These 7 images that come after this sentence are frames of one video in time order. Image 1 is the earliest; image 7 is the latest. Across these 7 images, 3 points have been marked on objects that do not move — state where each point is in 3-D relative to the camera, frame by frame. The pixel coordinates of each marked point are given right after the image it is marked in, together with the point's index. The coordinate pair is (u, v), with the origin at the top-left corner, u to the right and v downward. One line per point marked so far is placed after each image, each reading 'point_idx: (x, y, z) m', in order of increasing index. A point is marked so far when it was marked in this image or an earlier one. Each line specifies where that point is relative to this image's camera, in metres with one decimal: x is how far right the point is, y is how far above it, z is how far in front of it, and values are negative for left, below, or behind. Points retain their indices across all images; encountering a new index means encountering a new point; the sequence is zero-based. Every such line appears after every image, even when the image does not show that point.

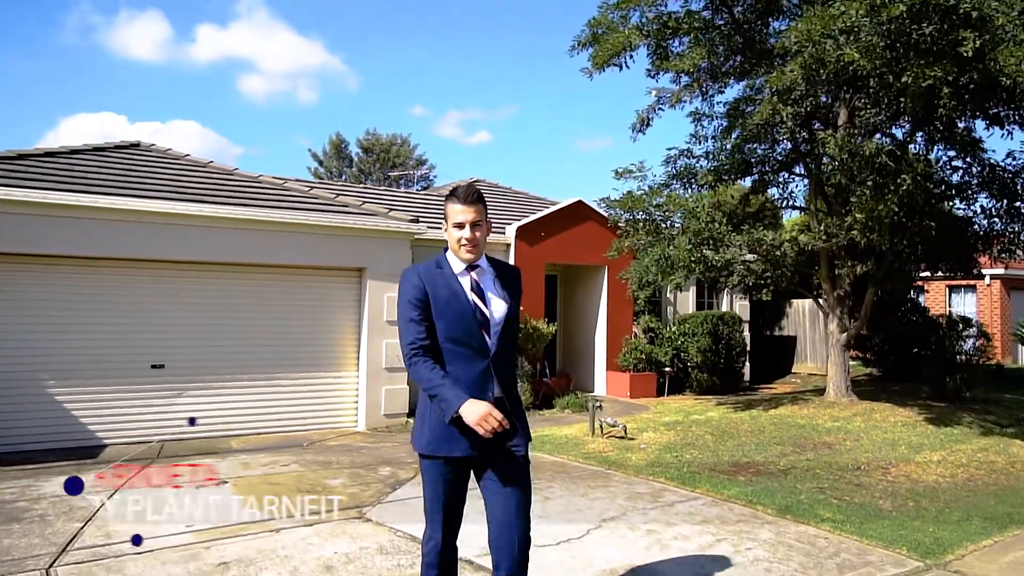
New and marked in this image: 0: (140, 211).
0: (-4.3, +0.9, +9.0) m
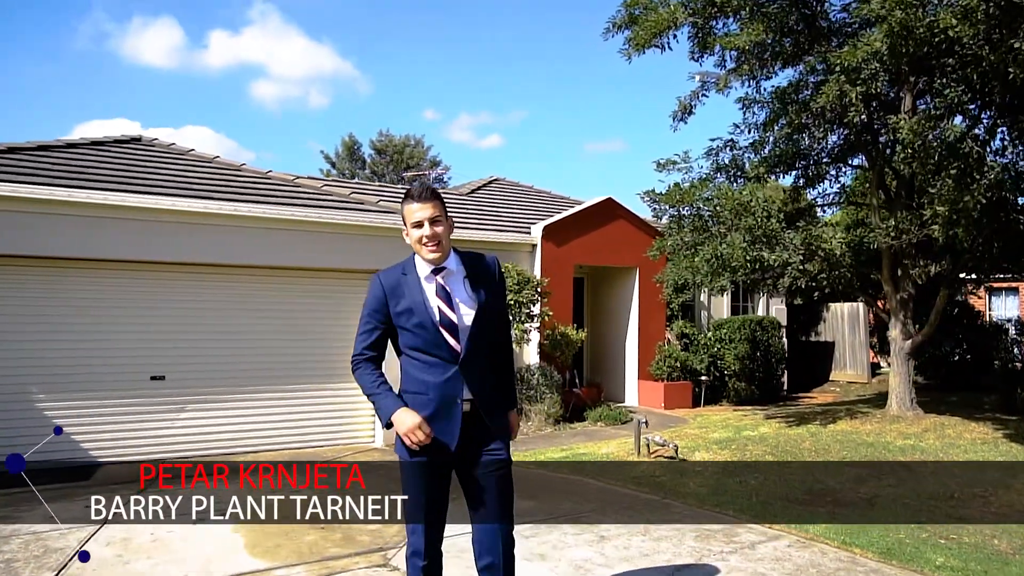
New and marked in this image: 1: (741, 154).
0: (-4.0, +0.9, +8.2) m
1: (+3.0, +1.8, +10.1) m
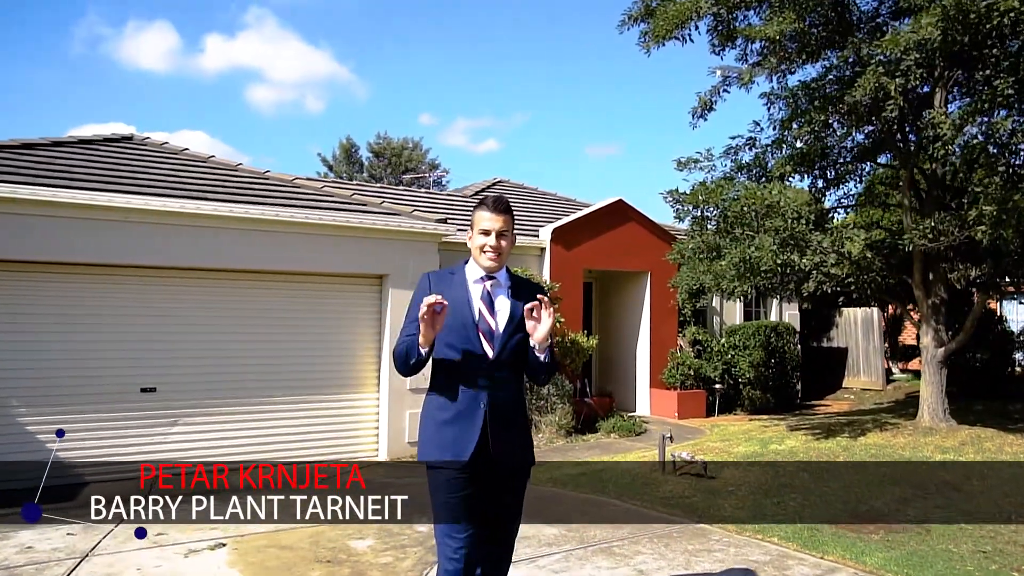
0: (-3.8, +0.8, +7.7) m
1: (+3.2, +1.7, +9.6) m
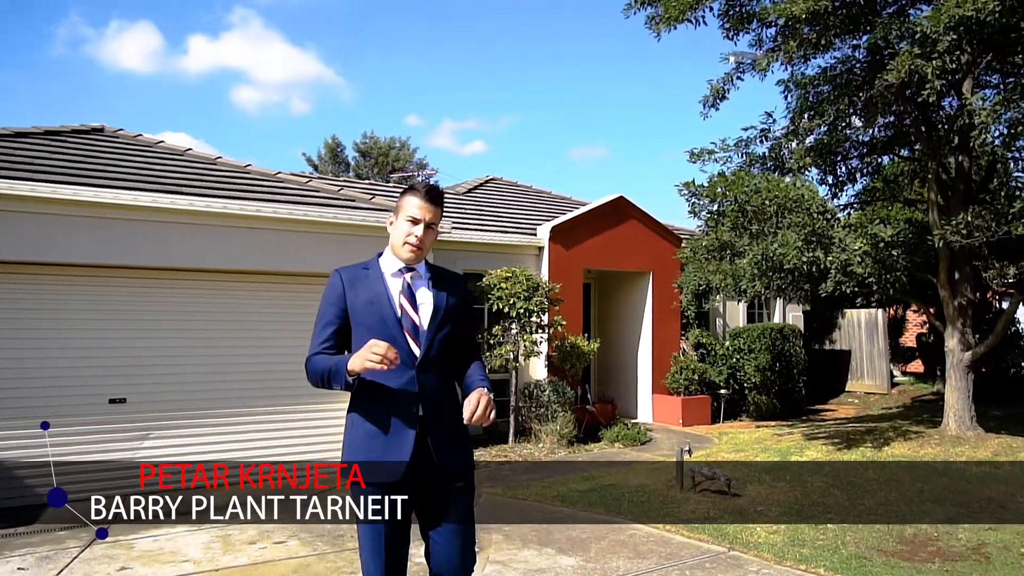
0: (-3.8, +0.8, +7.0) m
1: (+3.1, +1.7, +9.0) m
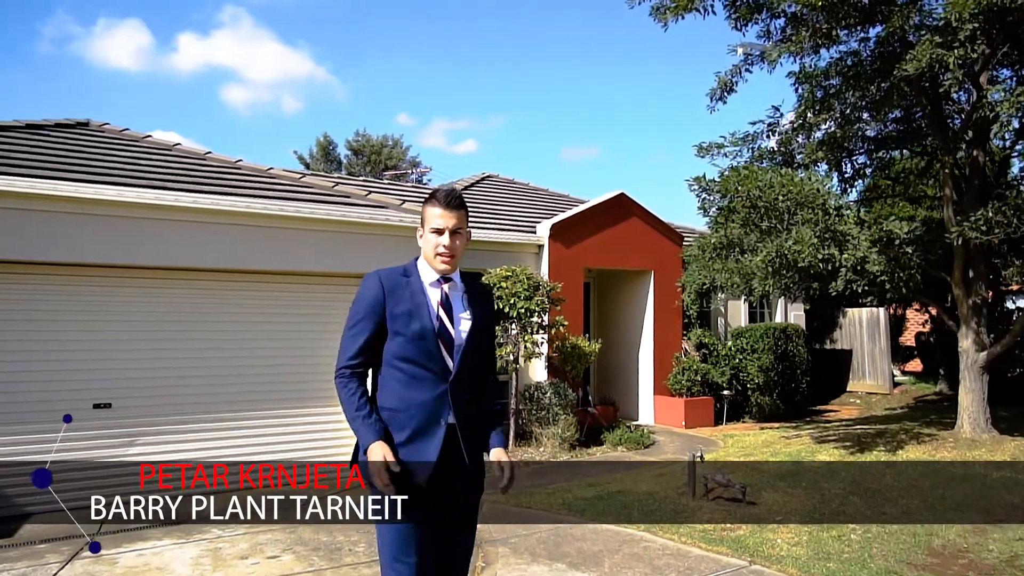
0: (-3.8, +0.8, +6.6) m
1: (+3.2, +1.7, +8.8) m
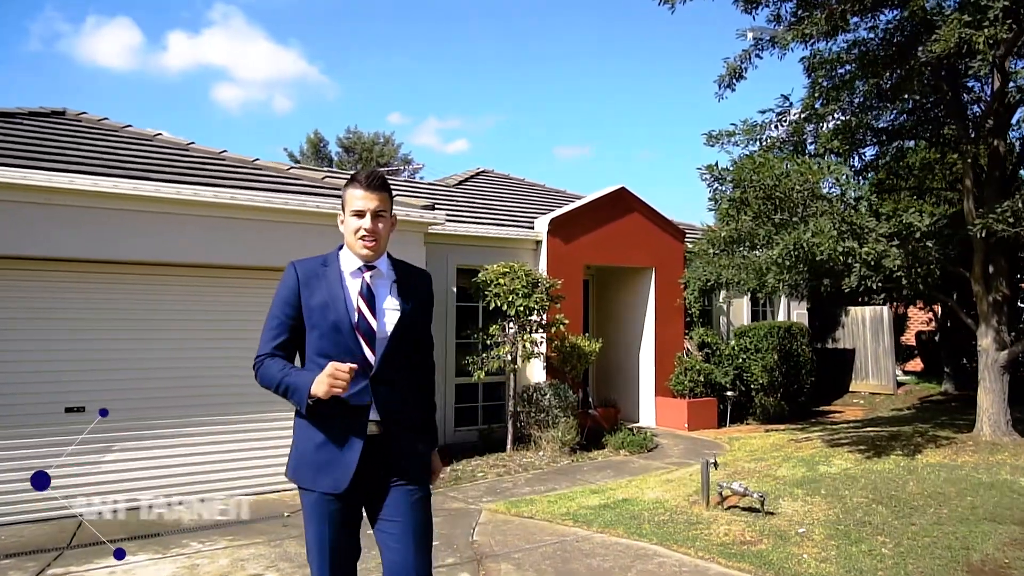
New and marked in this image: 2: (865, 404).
0: (-3.8, +0.8, +6.2) m
1: (+3.1, +1.8, +8.4) m
2: (+7.0, -2.3, +15.2) m
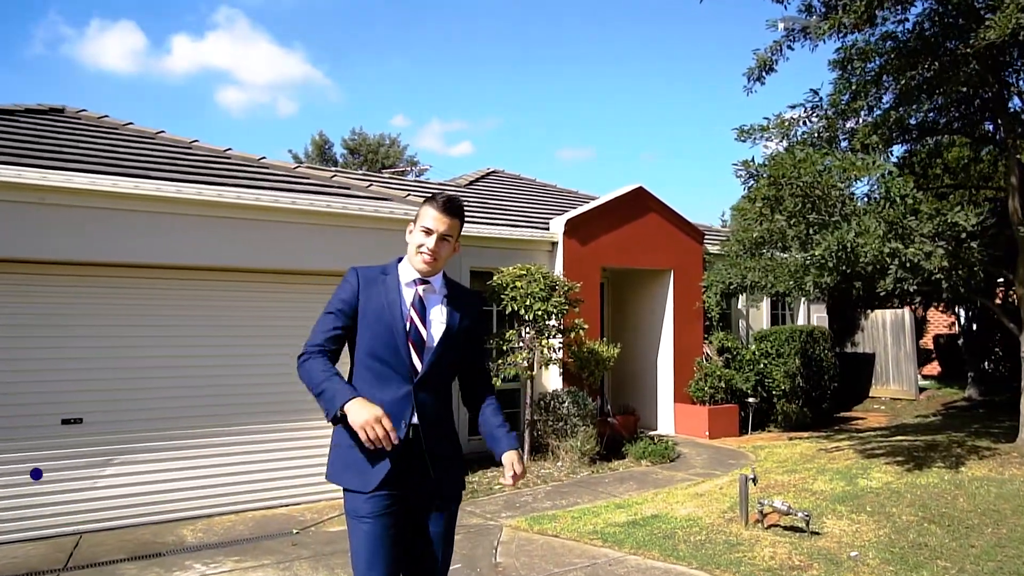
0: (-3.6, +0.8, +5.8) m
1: (+3.3, +1.7, +8.0) m
2: (+7.2, -2.3, +14.8) m
